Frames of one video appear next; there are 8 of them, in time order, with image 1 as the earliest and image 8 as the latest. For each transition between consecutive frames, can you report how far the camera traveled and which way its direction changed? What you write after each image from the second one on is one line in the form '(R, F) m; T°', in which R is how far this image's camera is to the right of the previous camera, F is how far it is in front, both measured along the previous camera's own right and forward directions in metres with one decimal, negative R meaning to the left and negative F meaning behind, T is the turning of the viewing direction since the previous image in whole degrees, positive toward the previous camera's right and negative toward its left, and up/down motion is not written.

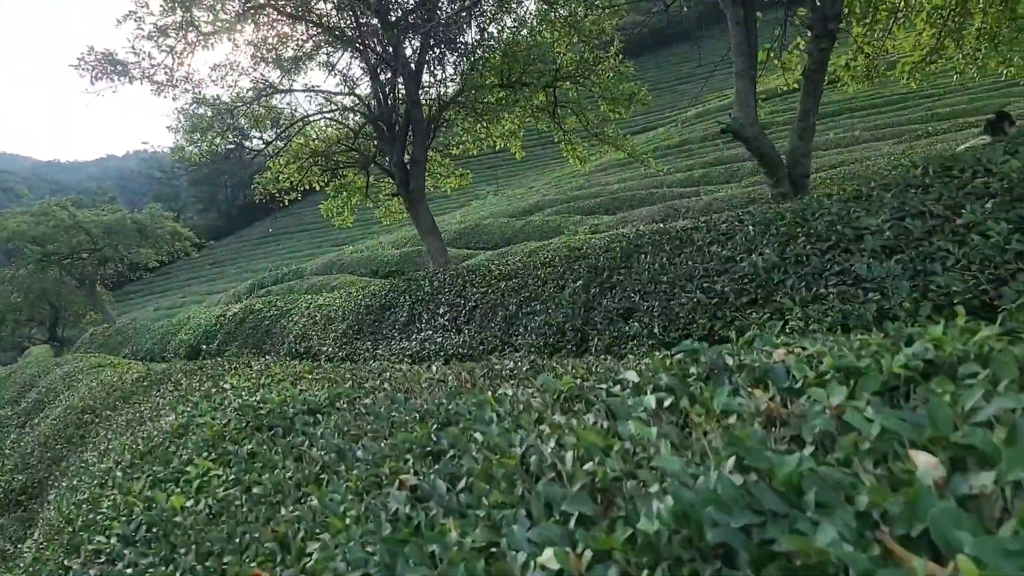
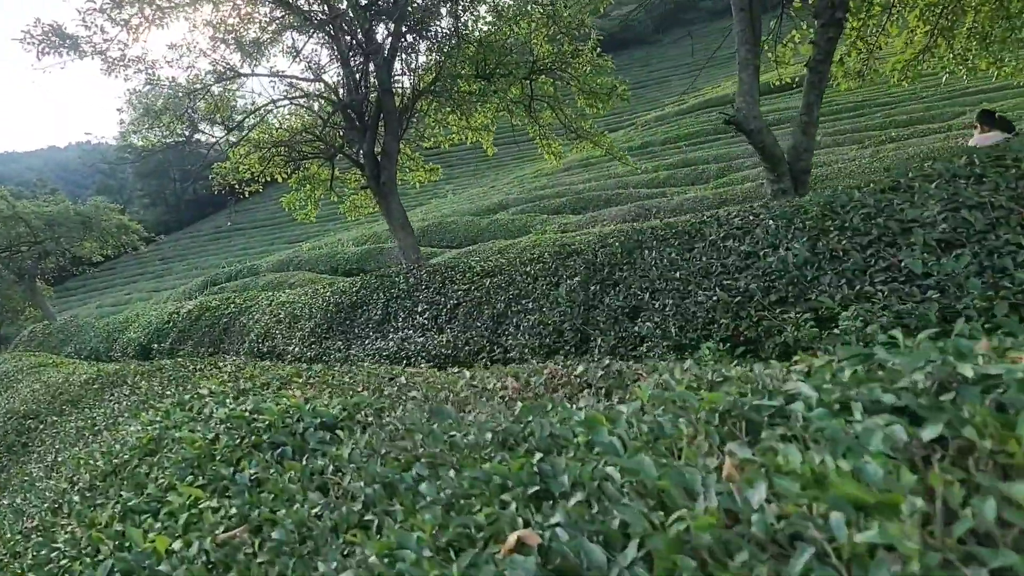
(-0.4, +0.5) m; +4°
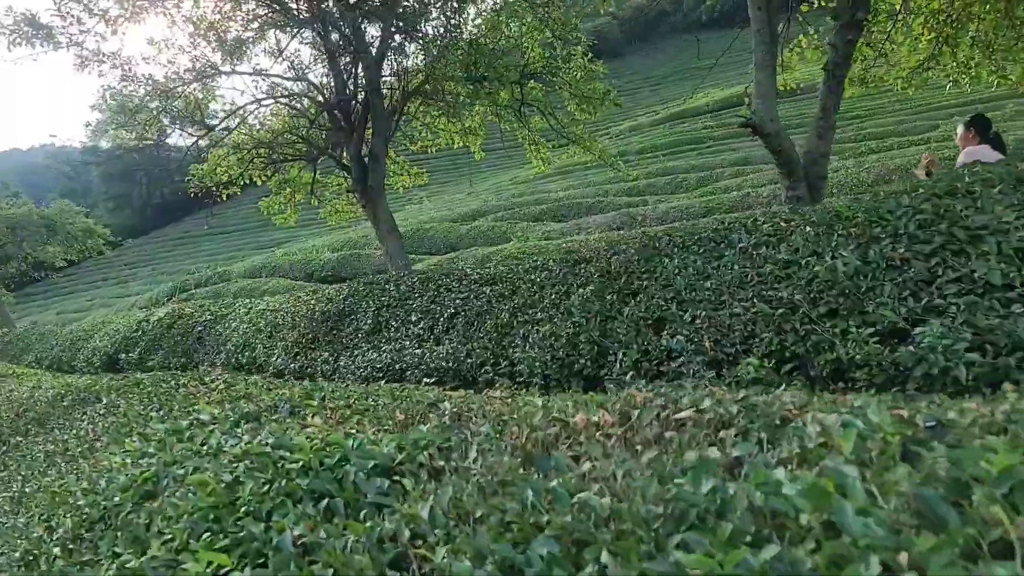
(-0.3, +0.4) m; +2°
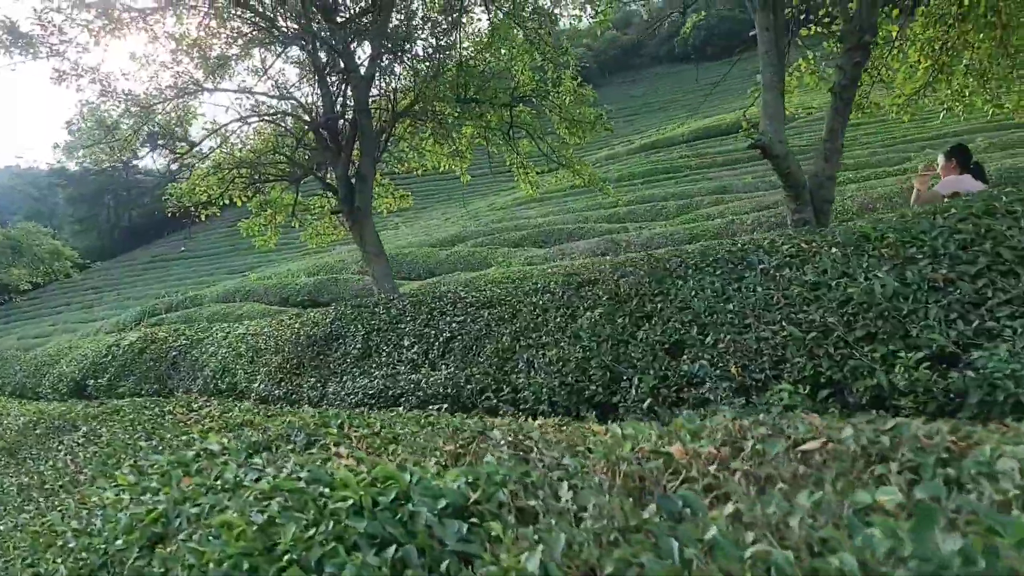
(-0.3, +0.3) m; +2°
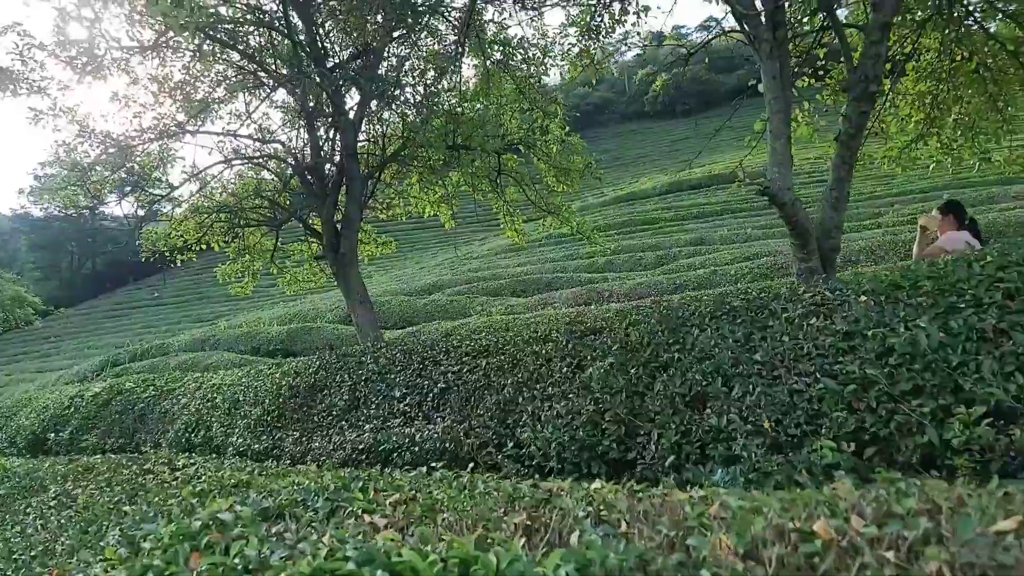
(-0.3, +0.3) m; +2°
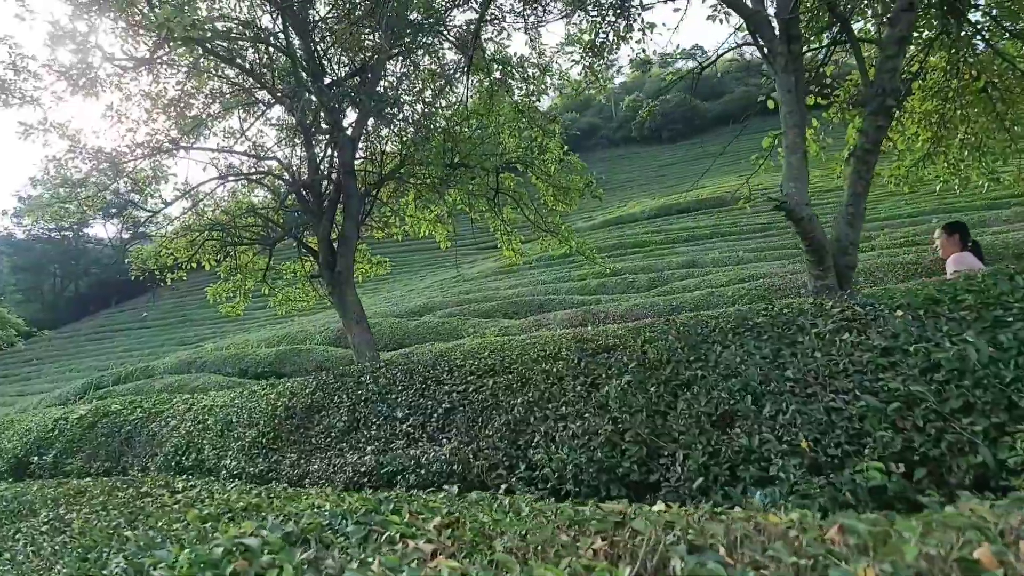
(-0.2, +0.2) m; +1°
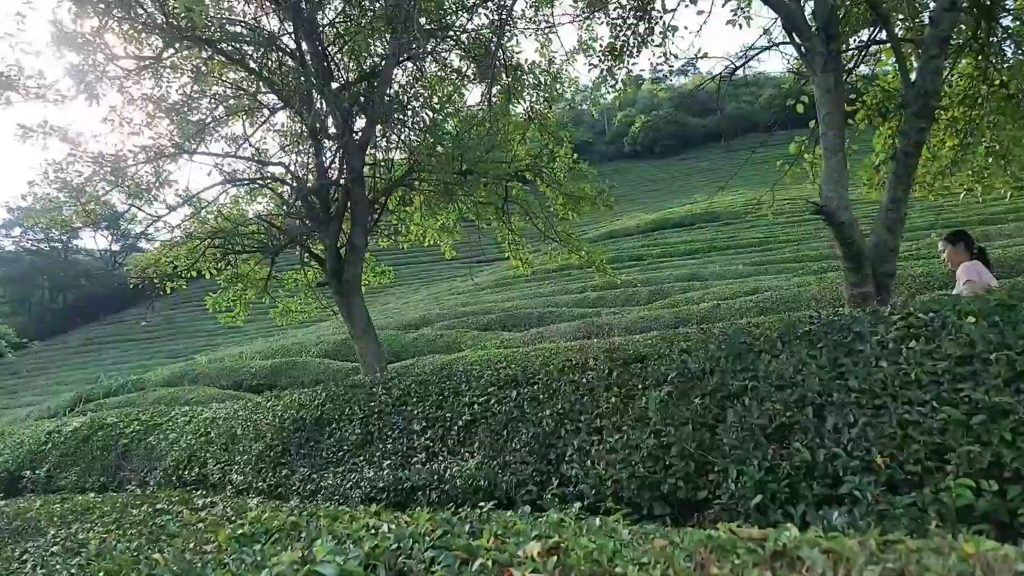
(-0.3, +0.3) m; +1°
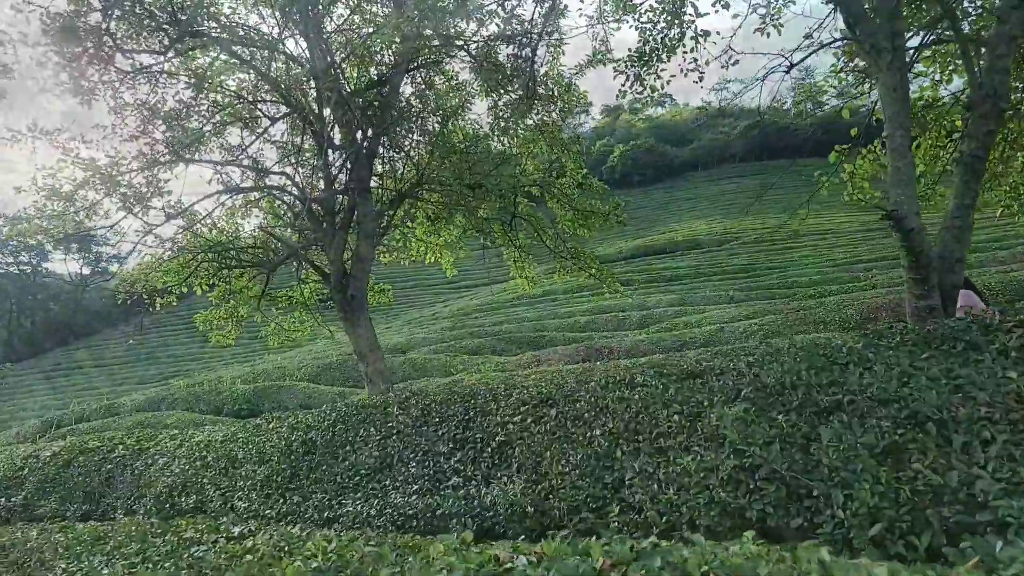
(-0.6, +0.5) m; +2°
